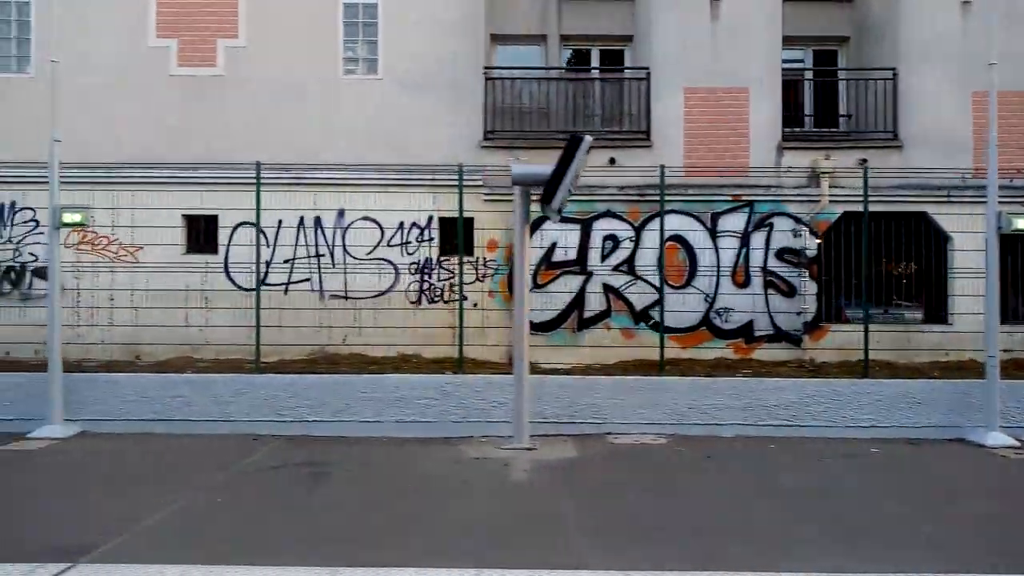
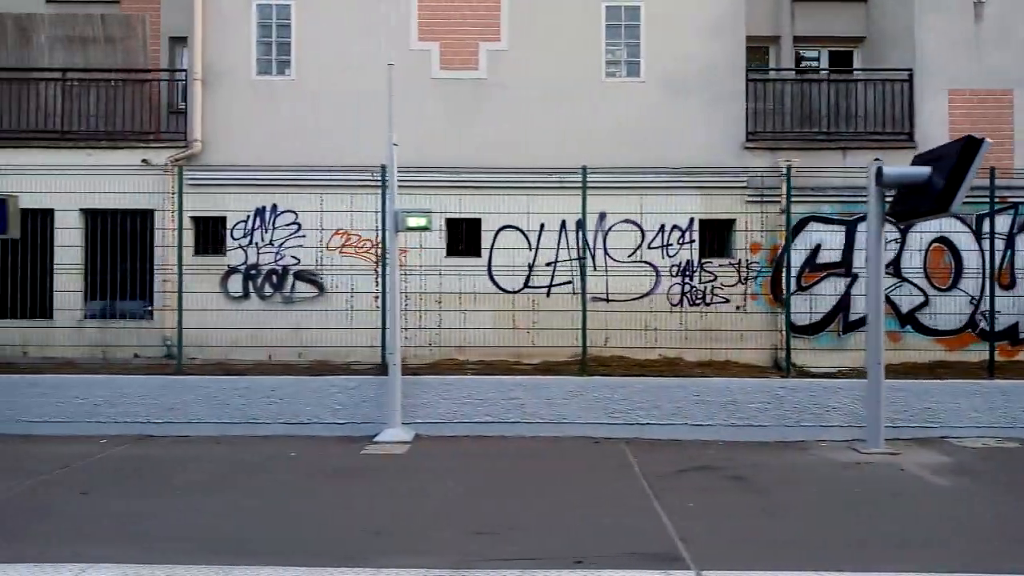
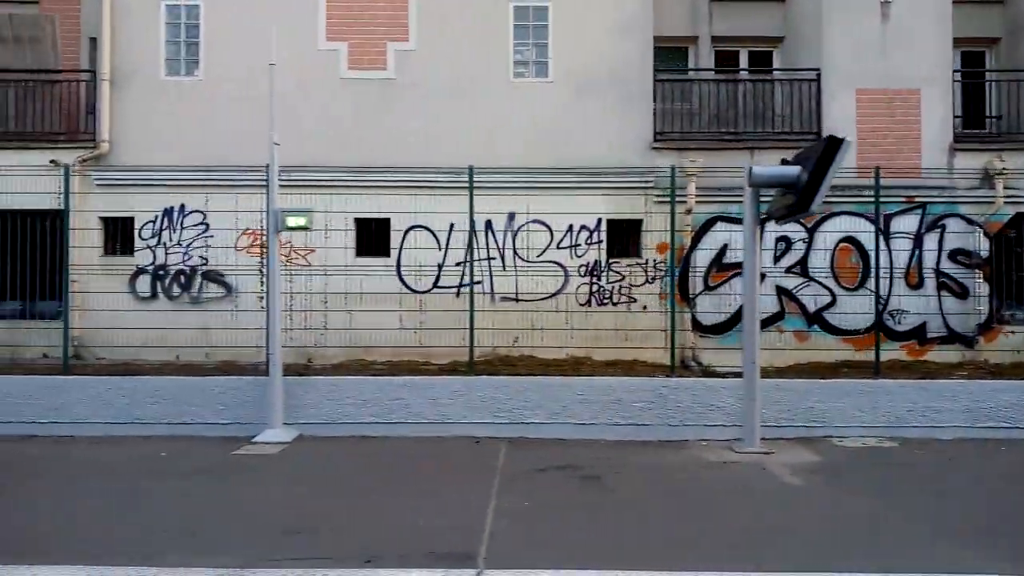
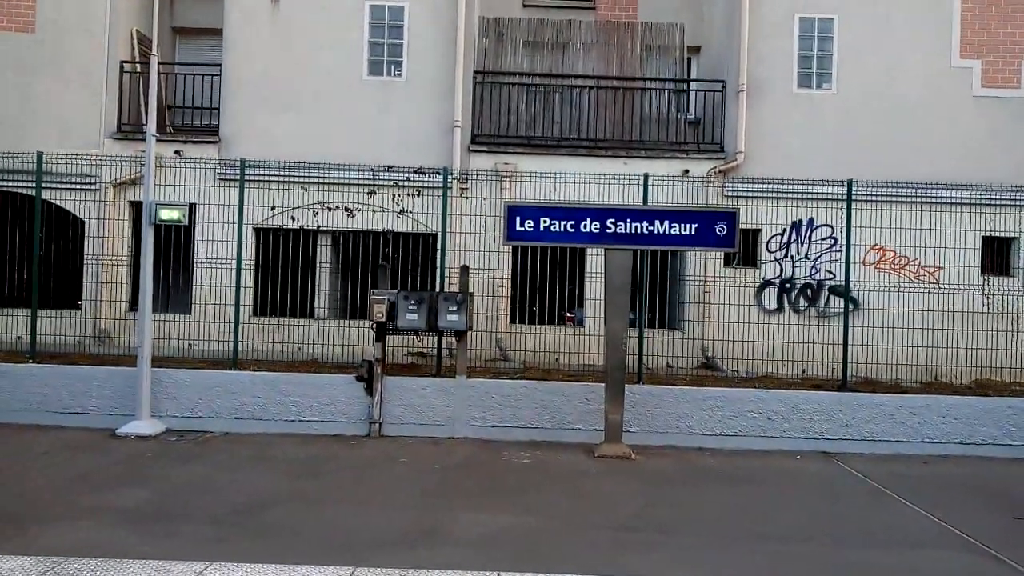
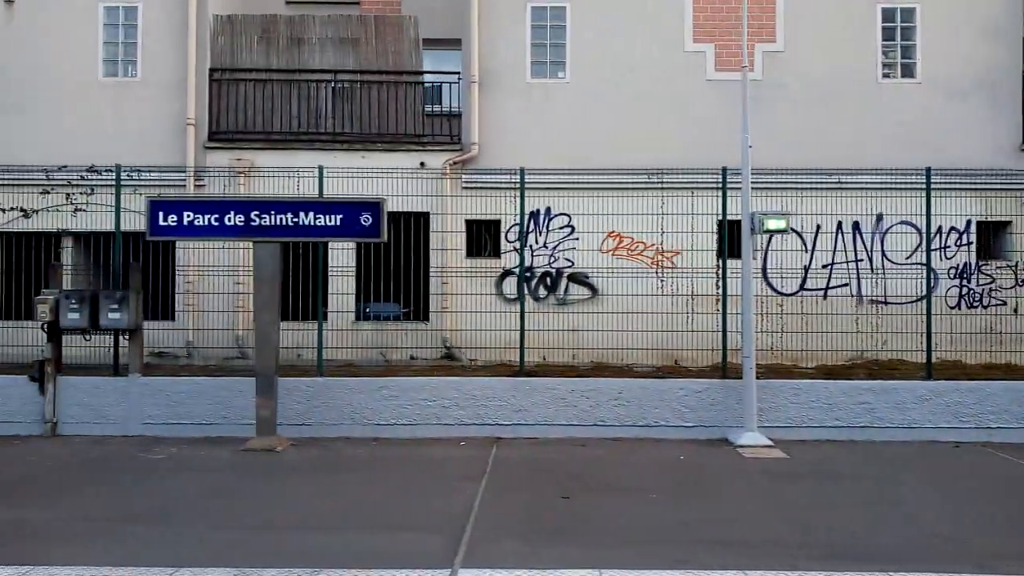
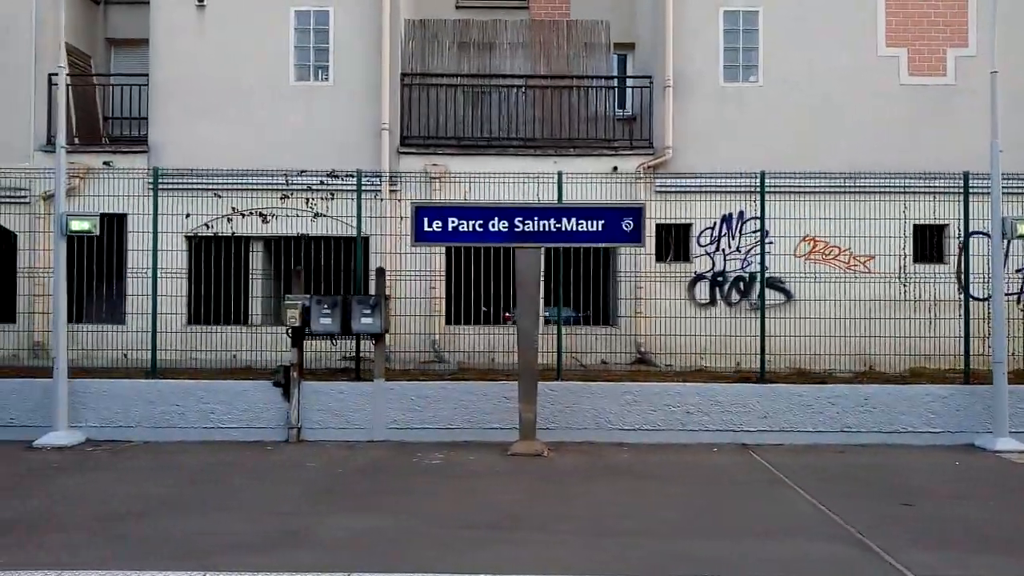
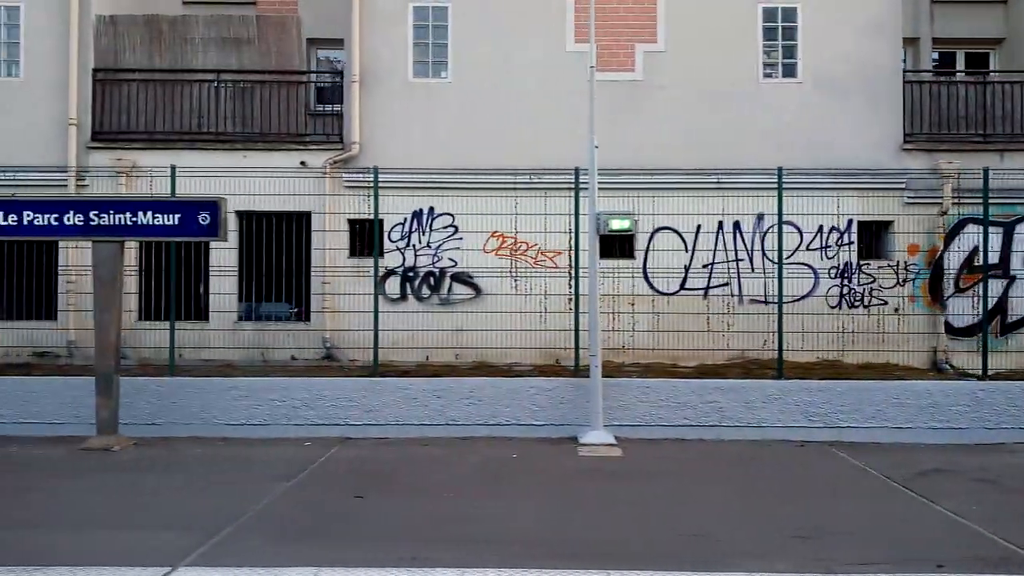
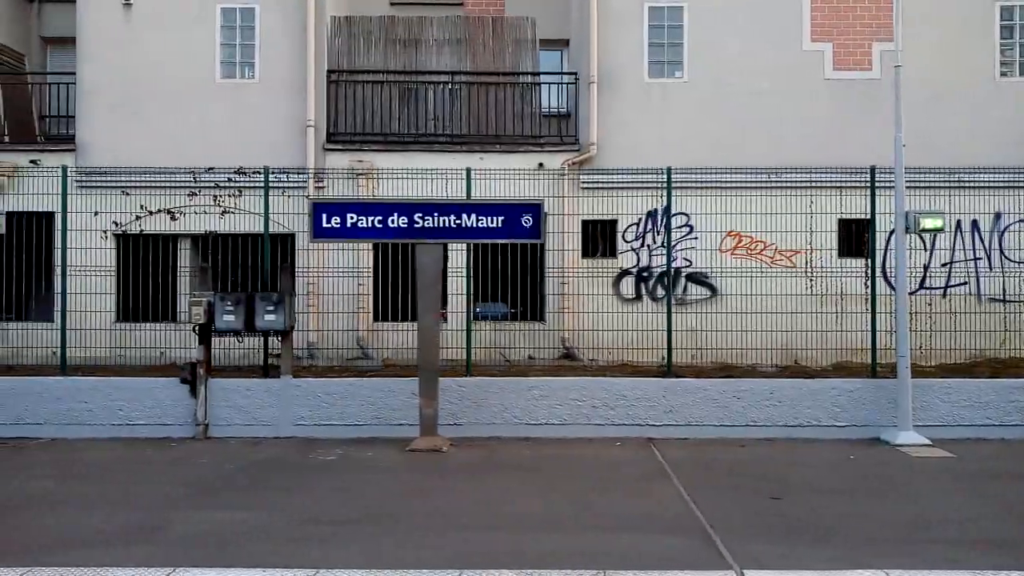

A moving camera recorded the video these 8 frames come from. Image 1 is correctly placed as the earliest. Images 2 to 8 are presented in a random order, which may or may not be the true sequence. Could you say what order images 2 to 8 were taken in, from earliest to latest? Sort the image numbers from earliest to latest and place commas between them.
3, 2, 7, 5, 8, 6, 4
